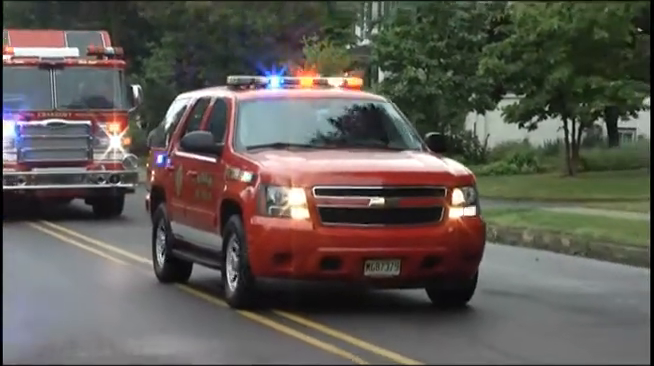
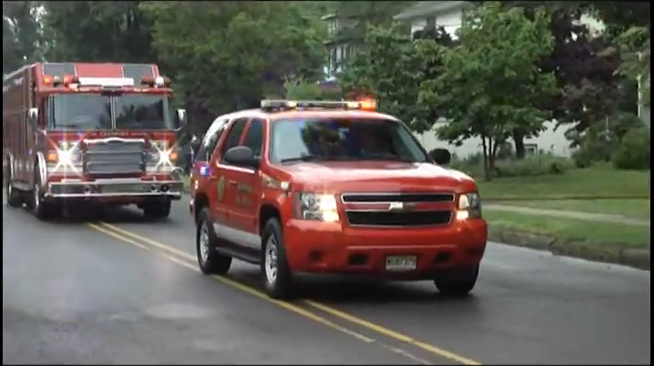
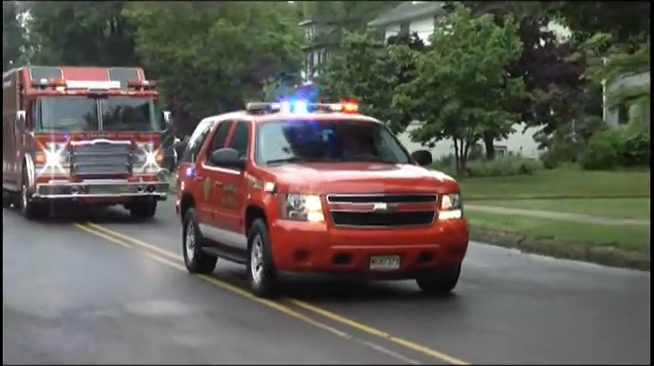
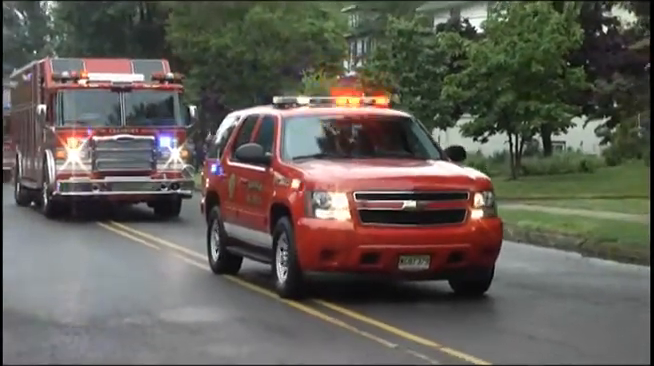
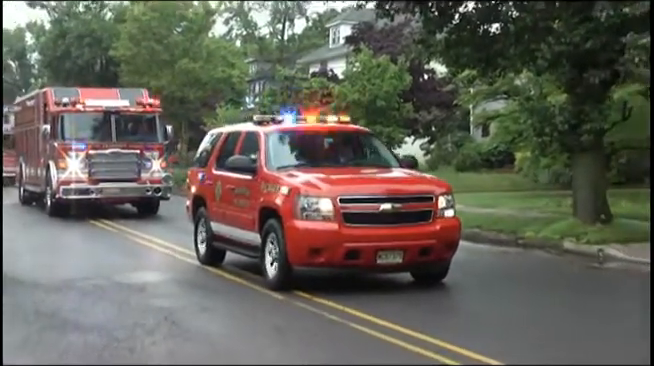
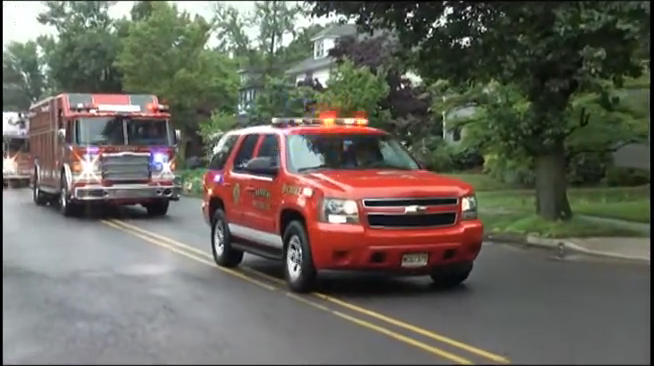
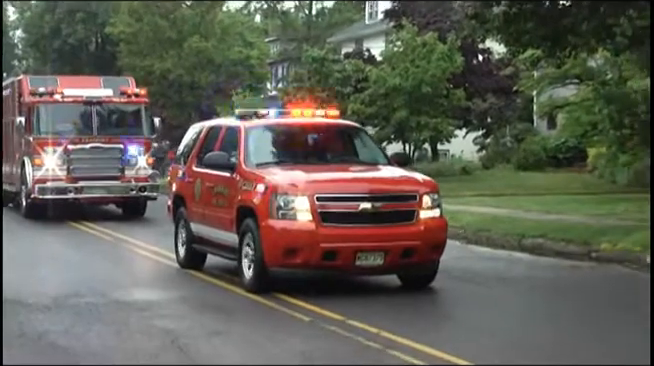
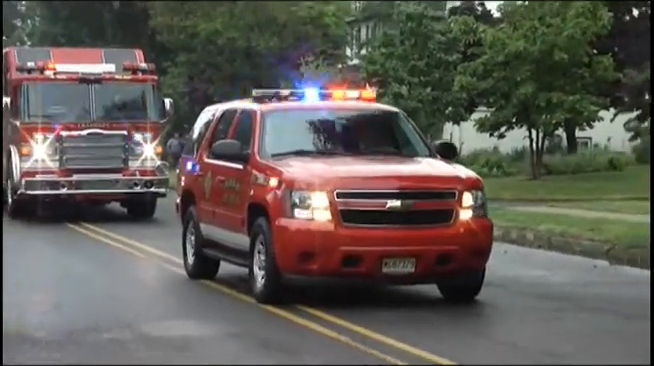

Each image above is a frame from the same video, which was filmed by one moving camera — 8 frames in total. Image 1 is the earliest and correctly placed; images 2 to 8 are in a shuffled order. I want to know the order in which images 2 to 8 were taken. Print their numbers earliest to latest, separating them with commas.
8, 4, 2, 3, 7, 5, 6
